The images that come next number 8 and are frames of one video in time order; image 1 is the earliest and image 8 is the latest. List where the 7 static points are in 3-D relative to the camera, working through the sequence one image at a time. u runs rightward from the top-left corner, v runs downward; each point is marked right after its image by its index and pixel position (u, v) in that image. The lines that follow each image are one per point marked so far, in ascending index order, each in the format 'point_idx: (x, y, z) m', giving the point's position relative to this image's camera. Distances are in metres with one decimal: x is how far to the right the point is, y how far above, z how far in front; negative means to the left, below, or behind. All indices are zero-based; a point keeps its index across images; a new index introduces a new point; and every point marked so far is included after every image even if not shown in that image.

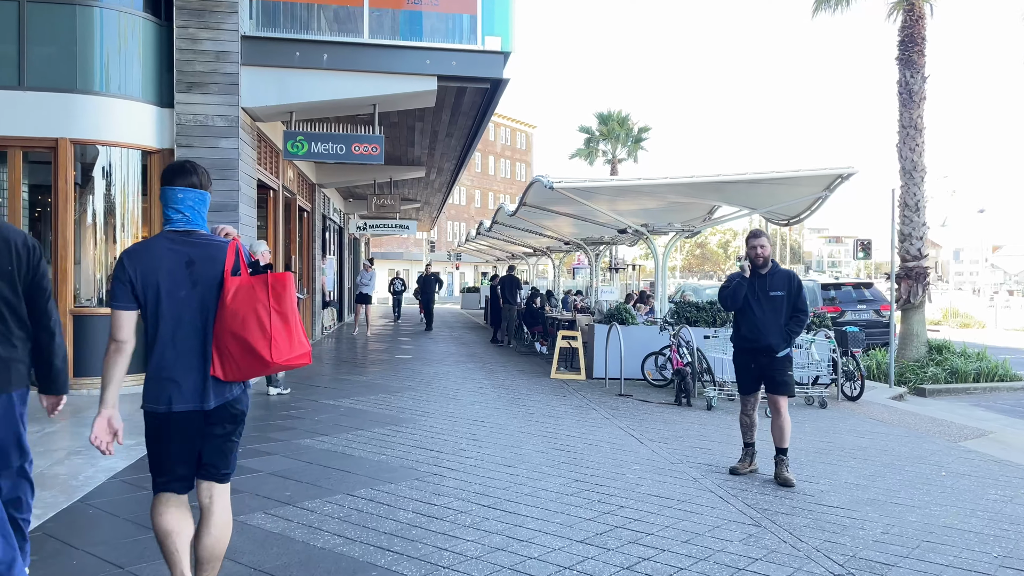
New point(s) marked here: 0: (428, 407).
0: (-0.9, -1.3, +8.6) m
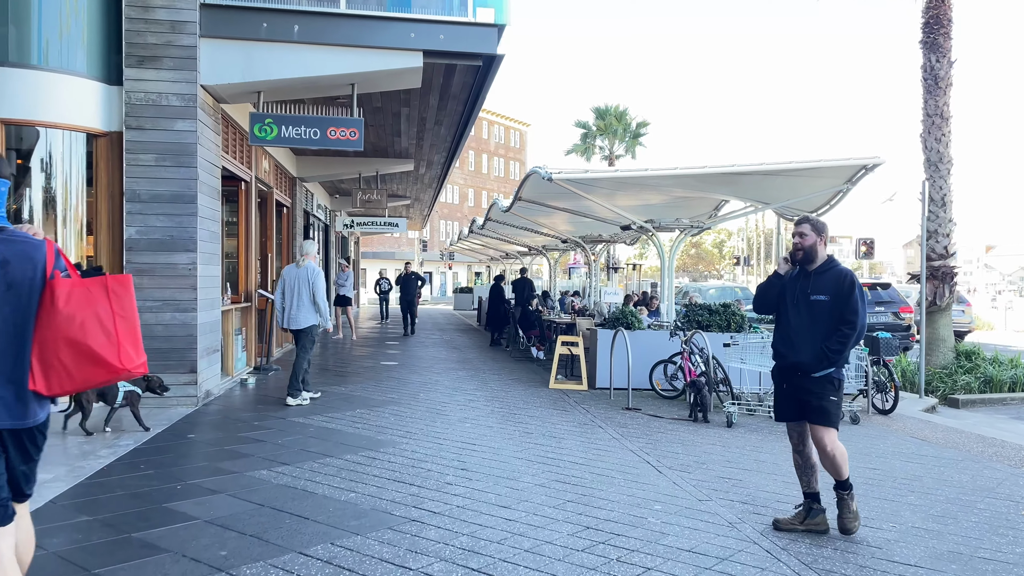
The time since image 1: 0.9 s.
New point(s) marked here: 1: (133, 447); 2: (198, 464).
0: (-0.9, -1.3, +7.5) m
1: (-3.0, -1.2, +6.3) m
2: (-2.2, -1.3, +5.8) m
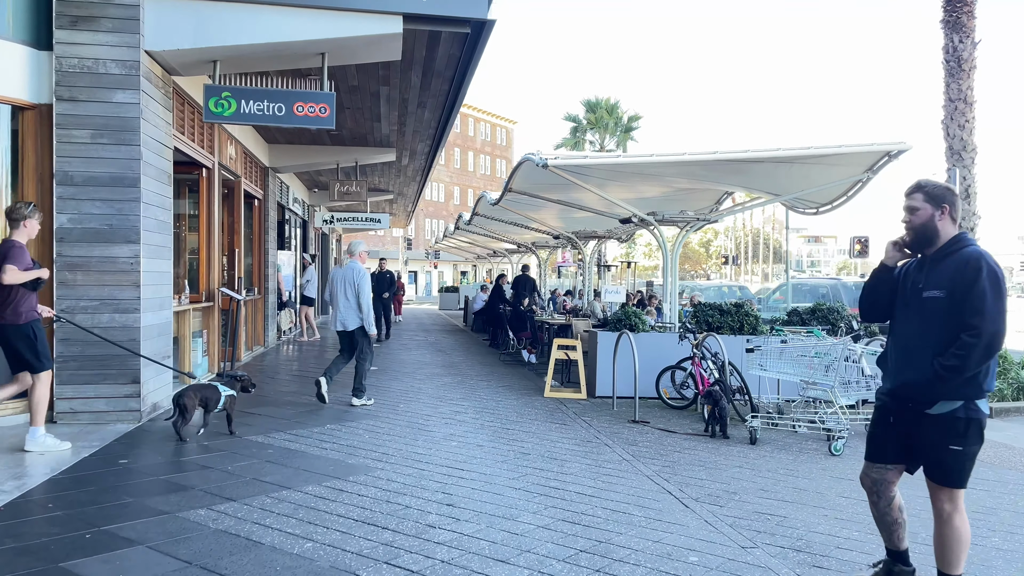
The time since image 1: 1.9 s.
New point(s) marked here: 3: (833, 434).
0: (-1.0, -1.3, +6.5) m
1: (-3.0, -1.2, +5.2) m
2: (-2.2, -1.2, +4.7) m
3: (+2.9, -1.3, +7.3) m
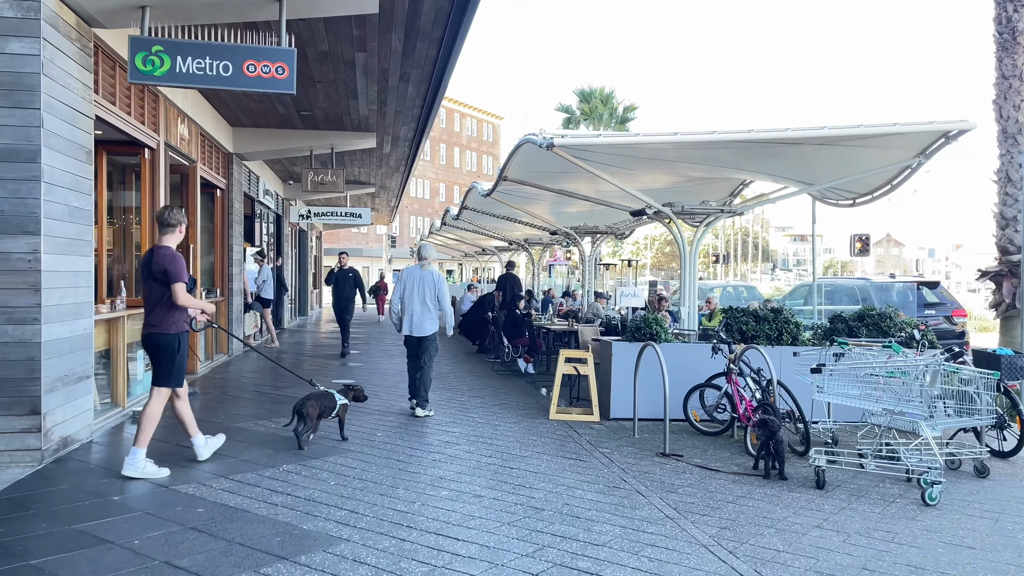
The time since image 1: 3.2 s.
0: (-0.9, -1.3, +5.0) m
1: (-2.9, -1.3, +3.7) m
2: (-2.2, -1.3, +3.2) m
3: (+2.9, -1.3, +5.9) m
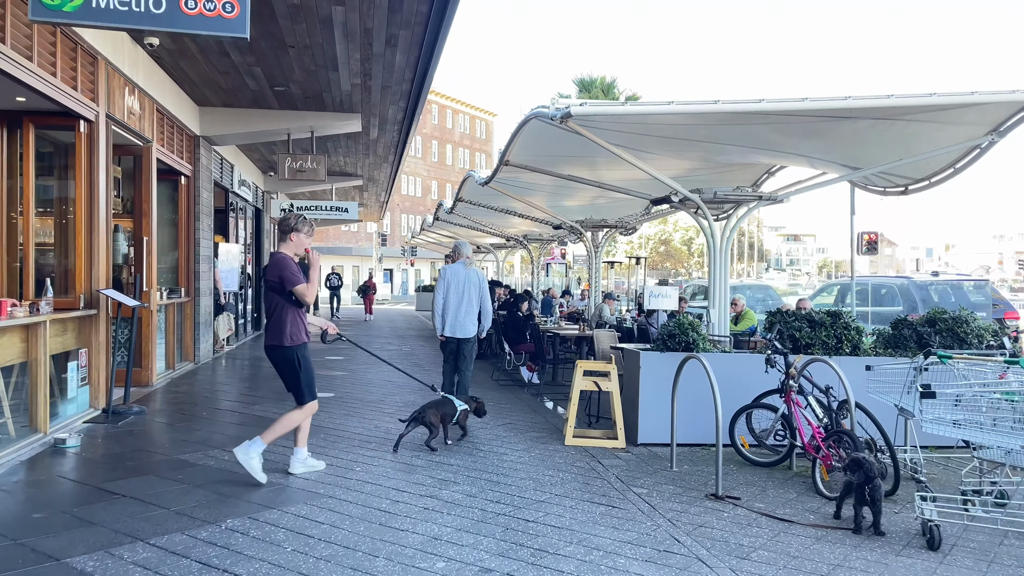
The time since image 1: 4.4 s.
0: (-0.8, -1.3, +3.6) m
1: (-2.8, -1.2, +2.3) m
2: (-2.1, -1.3, +1.8) m
3: (+3.0, -1.3, +4.5) m
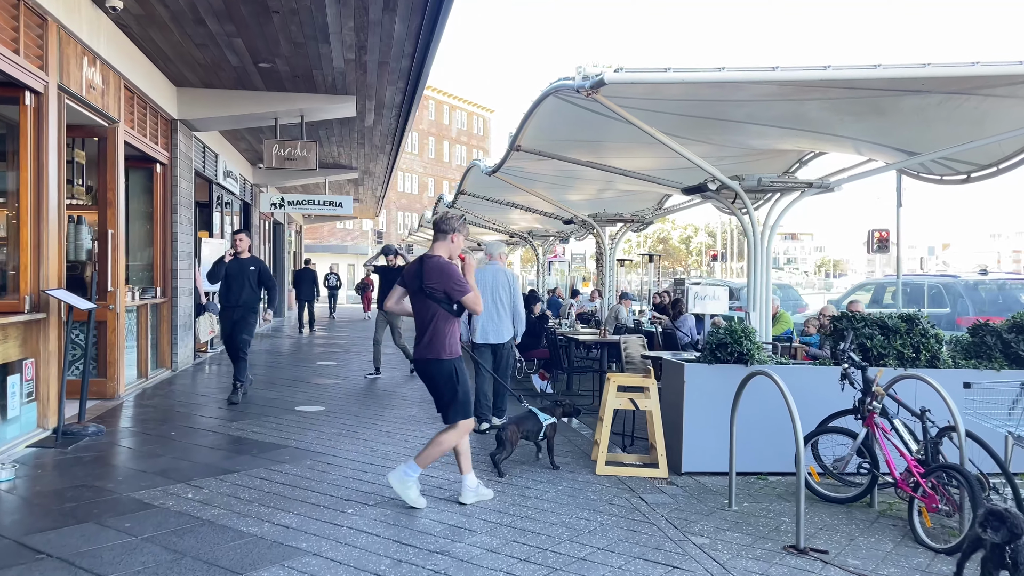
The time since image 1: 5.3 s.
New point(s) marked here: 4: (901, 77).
0: (-0.7, -1.3, +2.6) m
1: (-2.6, -1.3, +1.3) m
2: (-1.9, -1.3, +0.7) m
3: (+3.2, -1.3, +3.5) m
4: (+2.9, +1.6, +6.0) m
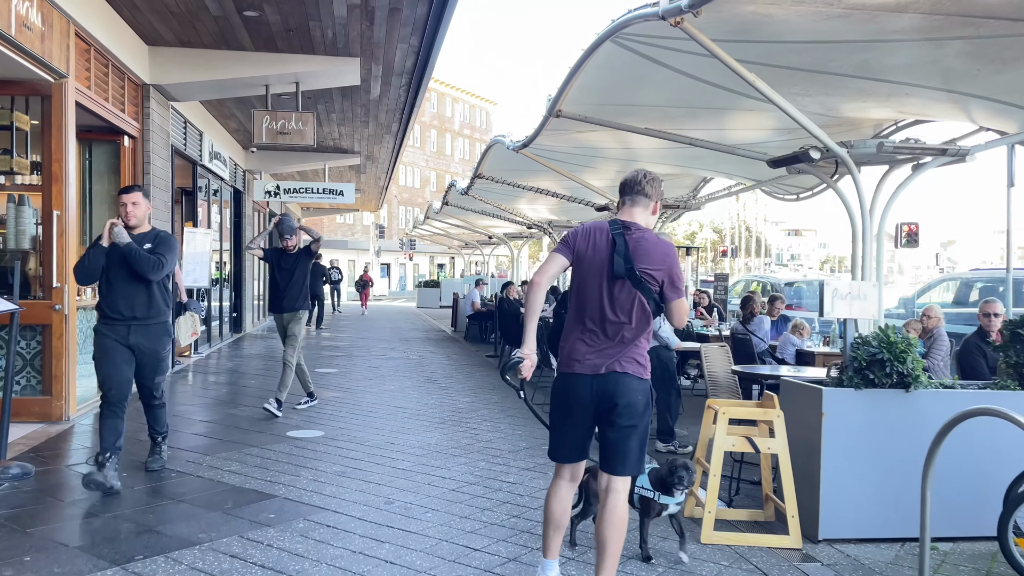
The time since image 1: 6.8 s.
0: (-0.3, -1.3, +1.0) m
1: (-2.3, -1.2, -0.3) m
2: (-1.5, -1.3, -0.8) m
3: (+3.5, -1.3, +1.9) m
4: (+3.3, +1.6, +4.4) m
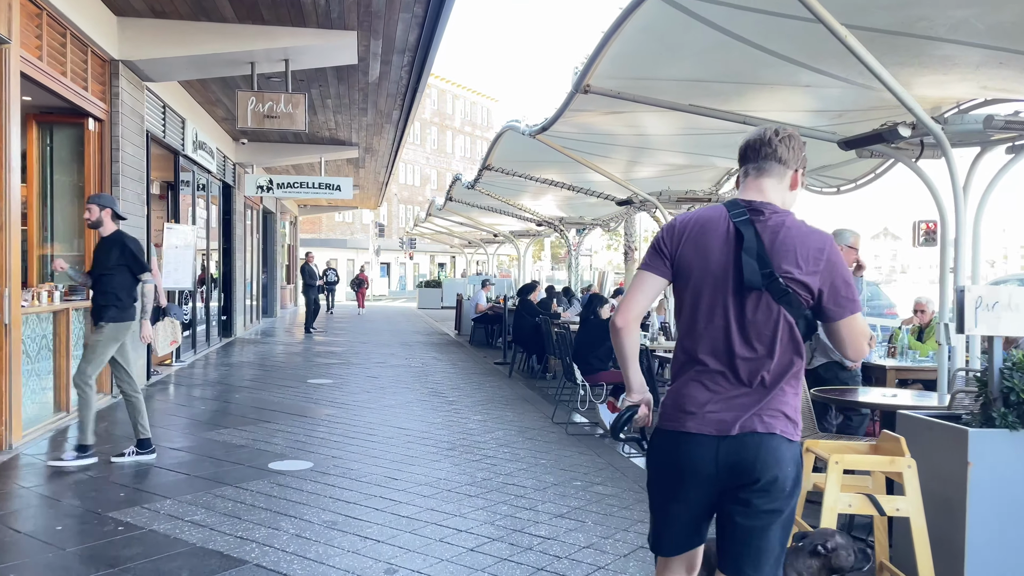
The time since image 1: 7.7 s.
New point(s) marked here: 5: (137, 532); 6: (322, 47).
0: (-0.2, -1.3, 0.0) m
1: (-2.1, -1.3, -1.3) m
2: (-1.4, -1.3, -1.9) m
3: (+3.7, -1.4, +0.9) m
4: (+3.4, +1.6, +3.4) m
5: (-1.9, -1.2, +4.0) m
6: (-2.0, +2.5, +8.4) m
